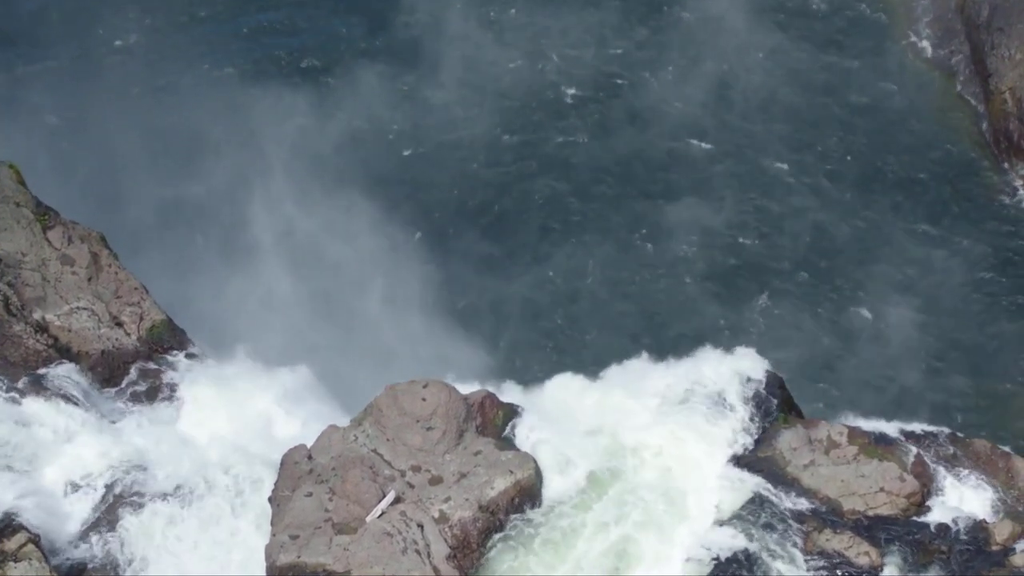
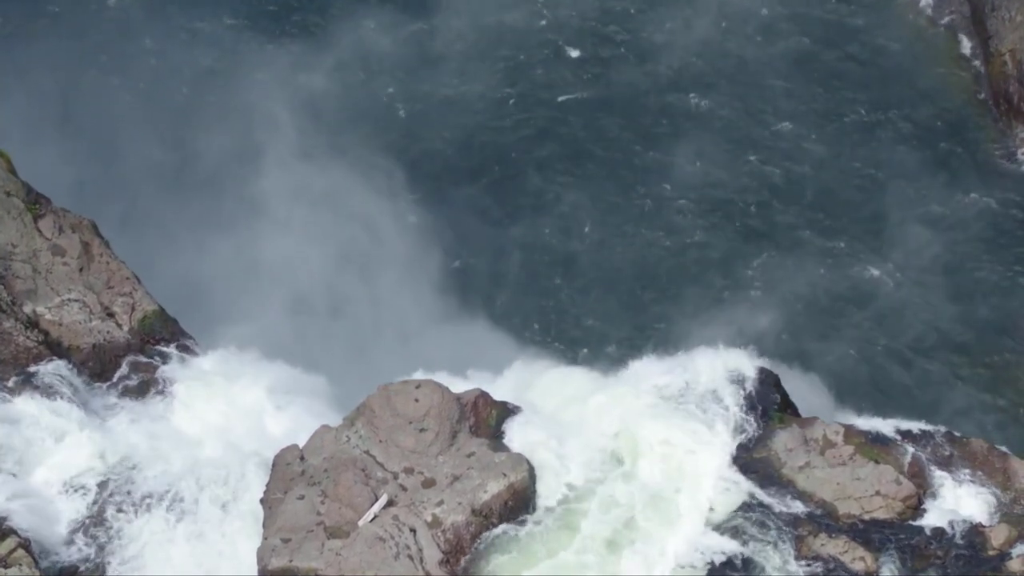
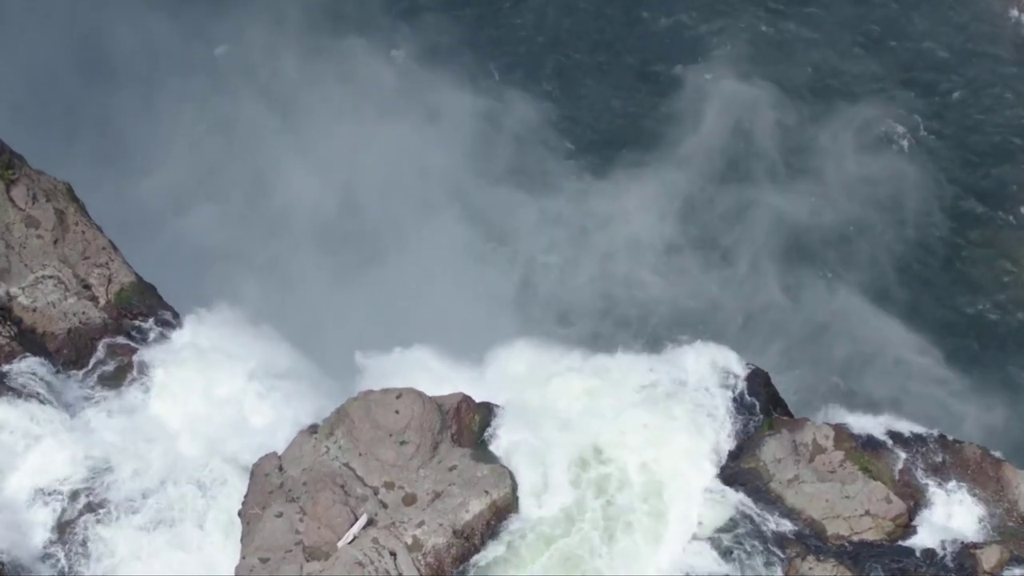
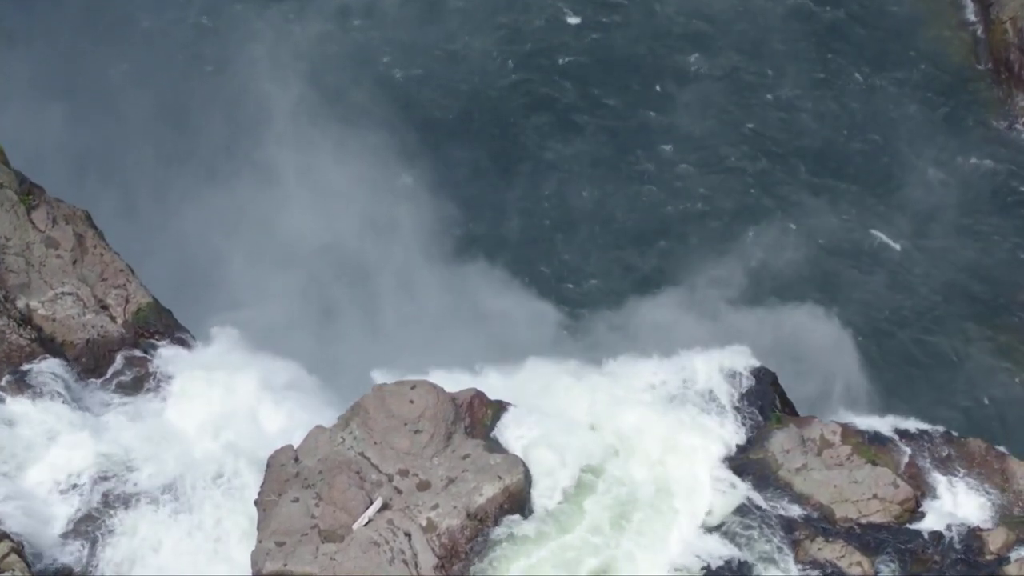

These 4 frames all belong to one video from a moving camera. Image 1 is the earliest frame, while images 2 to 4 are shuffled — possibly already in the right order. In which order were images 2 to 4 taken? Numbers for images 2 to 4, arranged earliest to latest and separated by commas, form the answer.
2, 4, 3
